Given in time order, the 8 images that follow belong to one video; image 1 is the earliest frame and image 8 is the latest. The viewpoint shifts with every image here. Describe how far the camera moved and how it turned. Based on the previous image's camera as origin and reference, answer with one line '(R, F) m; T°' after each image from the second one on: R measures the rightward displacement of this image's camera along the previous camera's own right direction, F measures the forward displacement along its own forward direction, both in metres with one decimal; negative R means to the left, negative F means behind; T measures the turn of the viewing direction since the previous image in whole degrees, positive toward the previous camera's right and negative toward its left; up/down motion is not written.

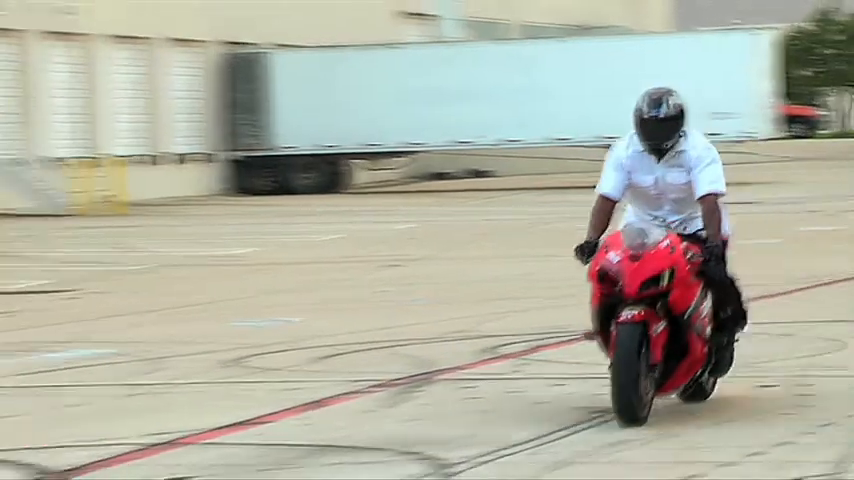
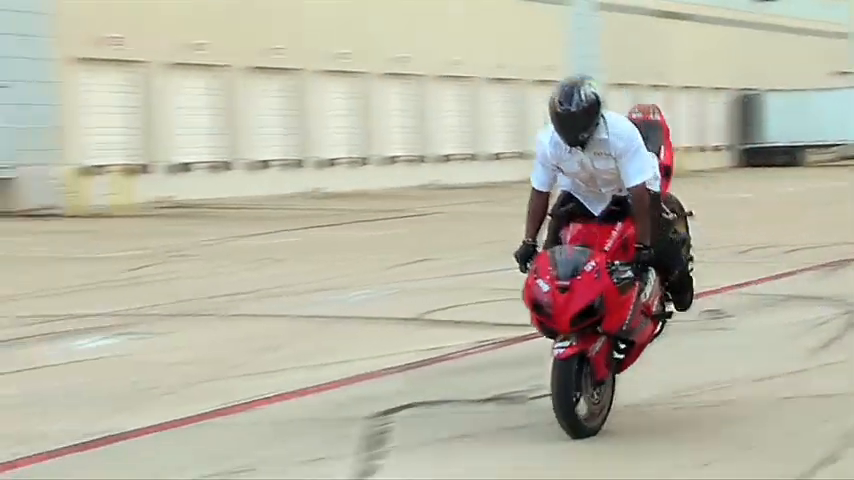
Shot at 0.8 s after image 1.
(+2.2, -1.5) m; -31°
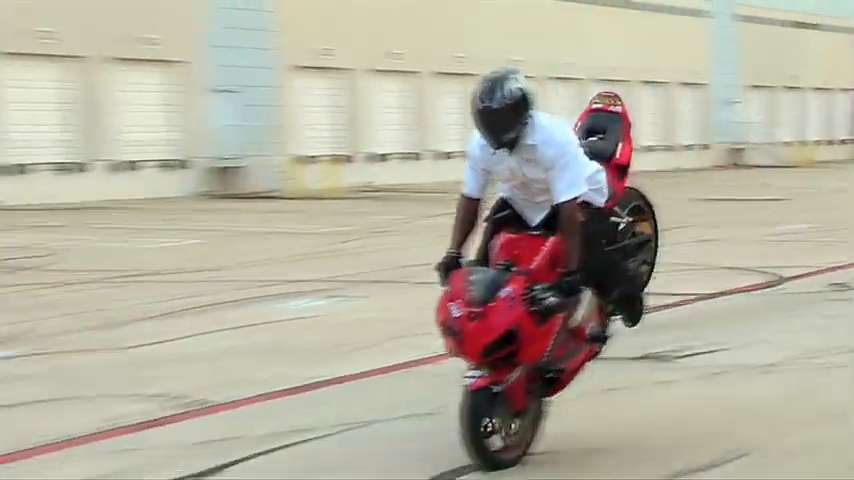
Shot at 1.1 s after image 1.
(-0.2, -0.6) m; -5°
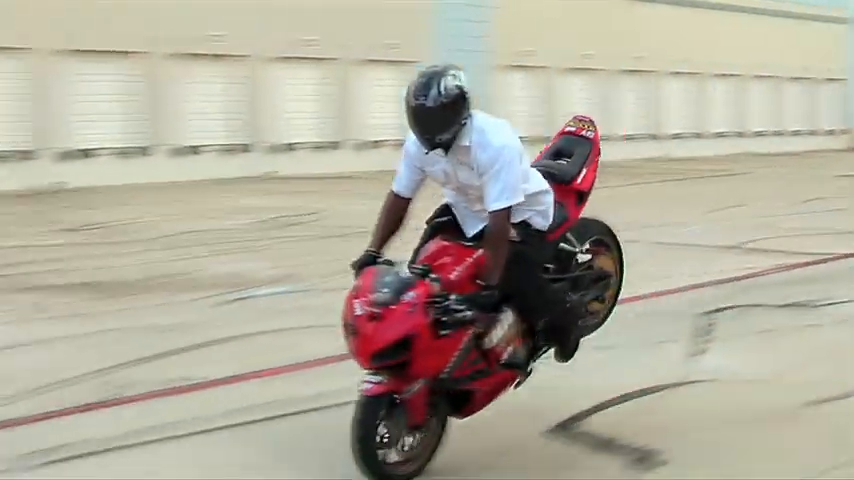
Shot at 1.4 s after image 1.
(-0.8, -0.8) m; -1°
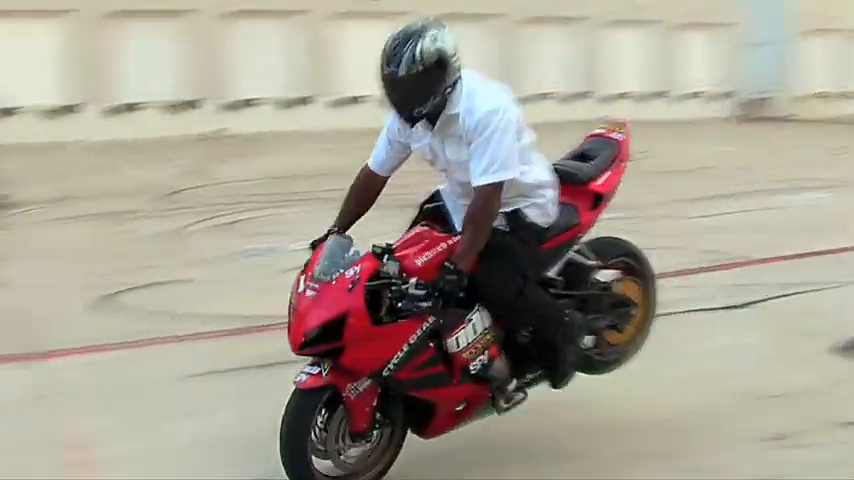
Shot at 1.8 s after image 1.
(-0.1, +0.1) m; -8°
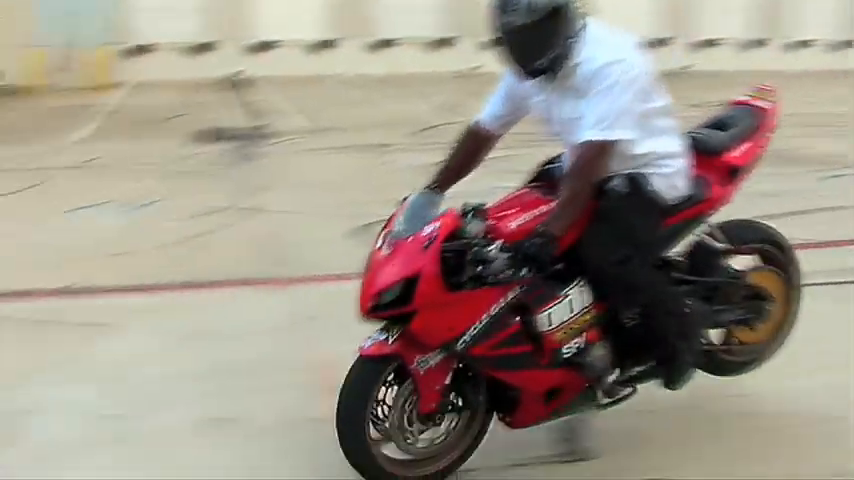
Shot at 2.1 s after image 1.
(+0.2, +0.7) m; -10°
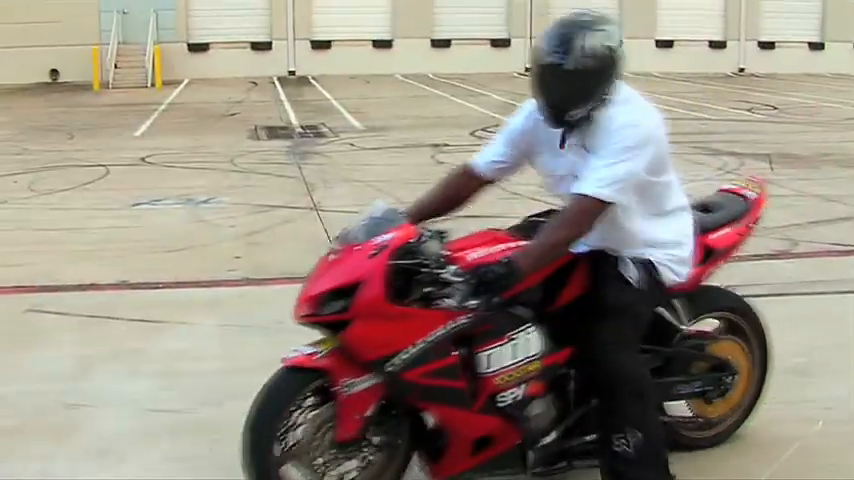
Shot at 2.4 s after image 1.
(0.0, 0.0) m; -3°
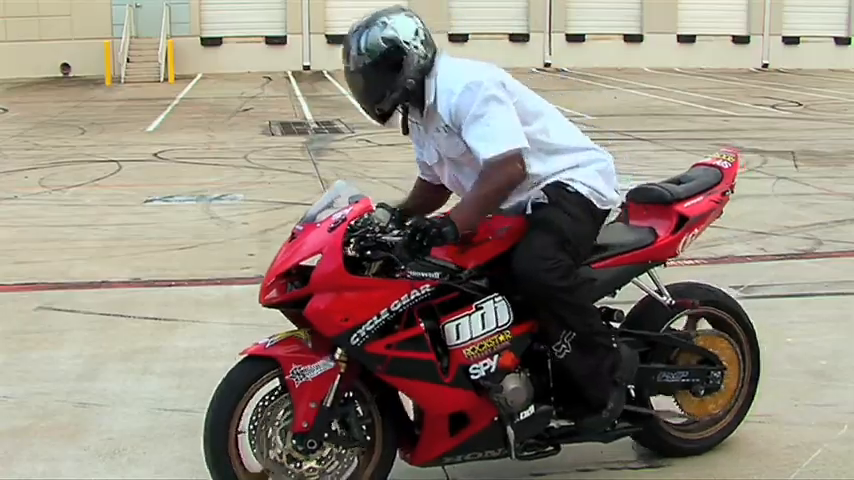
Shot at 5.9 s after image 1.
(0.0, +0.1) m; -1°
